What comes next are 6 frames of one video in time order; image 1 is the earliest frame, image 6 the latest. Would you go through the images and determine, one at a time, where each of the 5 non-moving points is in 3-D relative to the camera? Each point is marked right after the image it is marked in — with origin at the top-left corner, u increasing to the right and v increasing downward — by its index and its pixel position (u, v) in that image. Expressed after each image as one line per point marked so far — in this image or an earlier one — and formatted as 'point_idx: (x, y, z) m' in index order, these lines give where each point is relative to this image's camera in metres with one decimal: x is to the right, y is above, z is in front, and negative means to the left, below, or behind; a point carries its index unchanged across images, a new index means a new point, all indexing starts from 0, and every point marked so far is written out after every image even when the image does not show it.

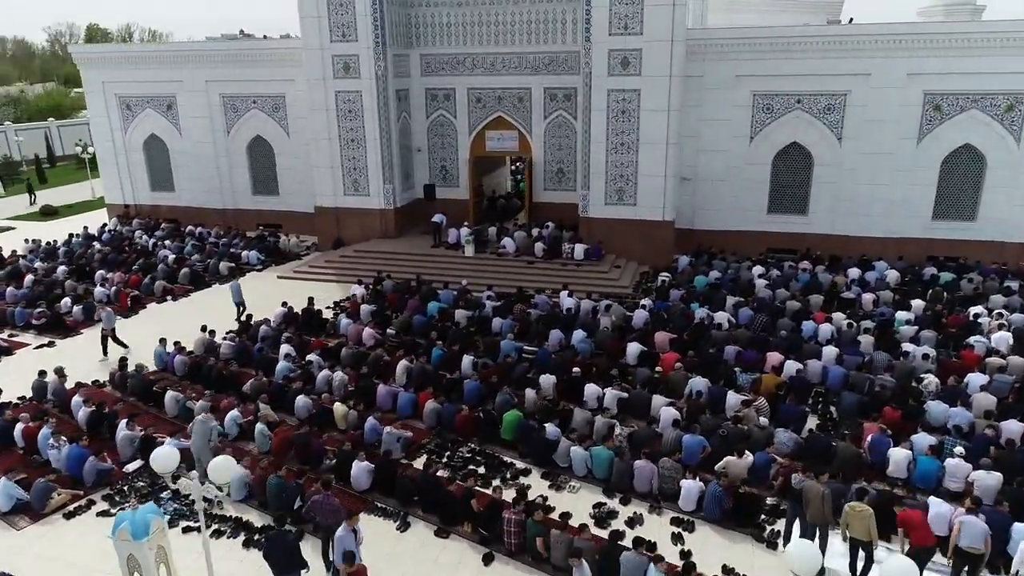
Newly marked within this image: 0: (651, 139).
0: (+2.7, +2.9, +14.1) m
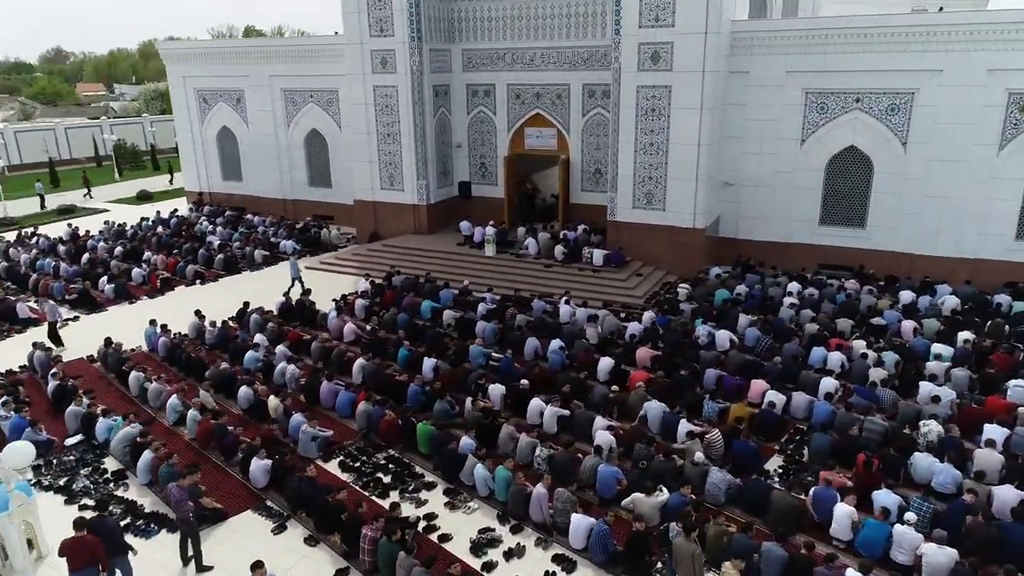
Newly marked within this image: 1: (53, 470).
0: (+3.1, +2.7, +13.1) m
1: (-4.9, -2.0, +7.7) m
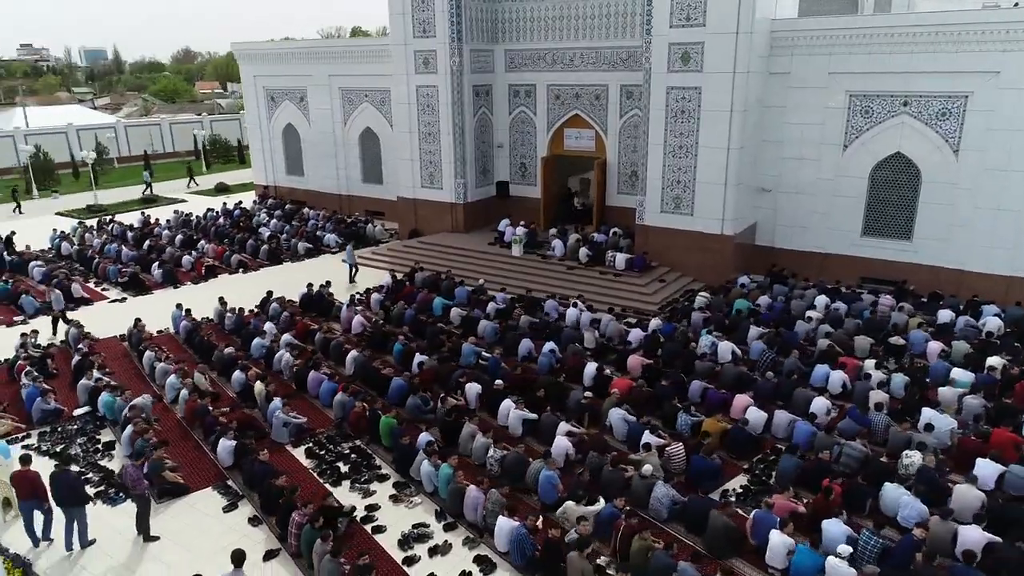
0: (+3.5, +2.6, +12.7) m
1: (-5.4, -1.7, +8.4) m
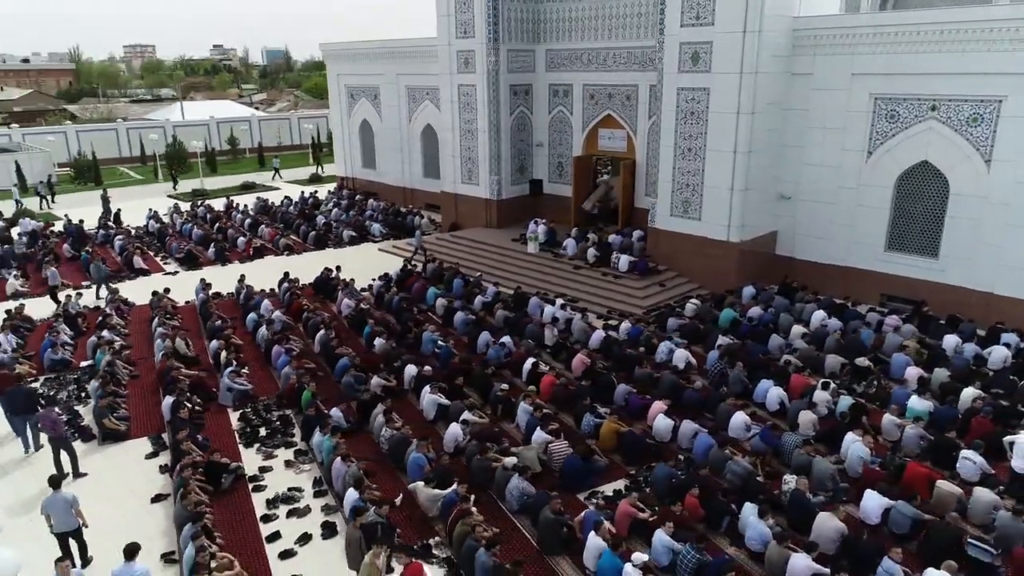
0: (+3.5, +2.4, +12.2) m
1: (-6.3, -1.3, +9.8) m
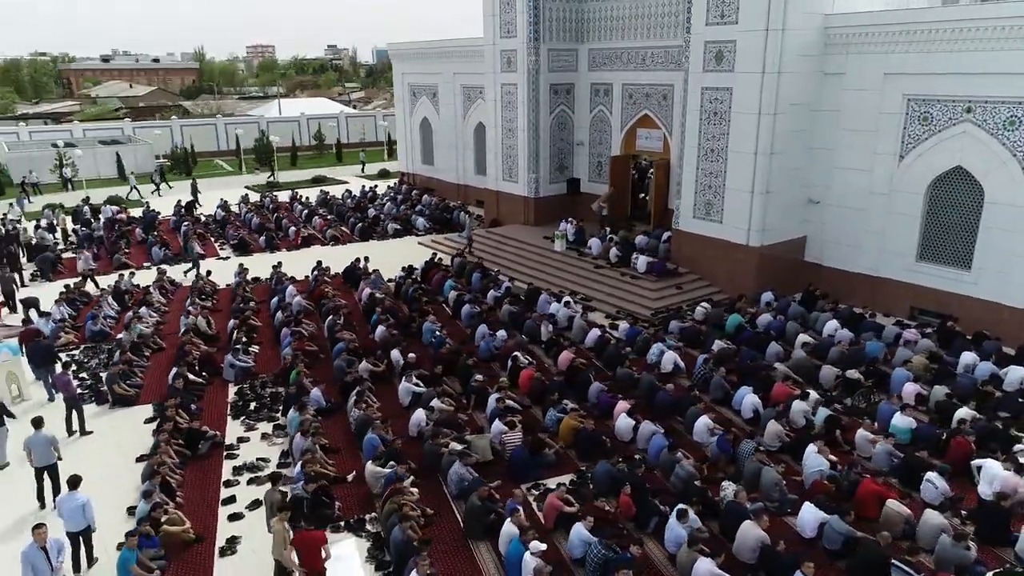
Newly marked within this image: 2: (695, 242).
0: (+3.8, +2.3, +11.9) m
1: (-6.4, -1.0, +10.8) m
2: (+3.4, +0.8, +13.0) m
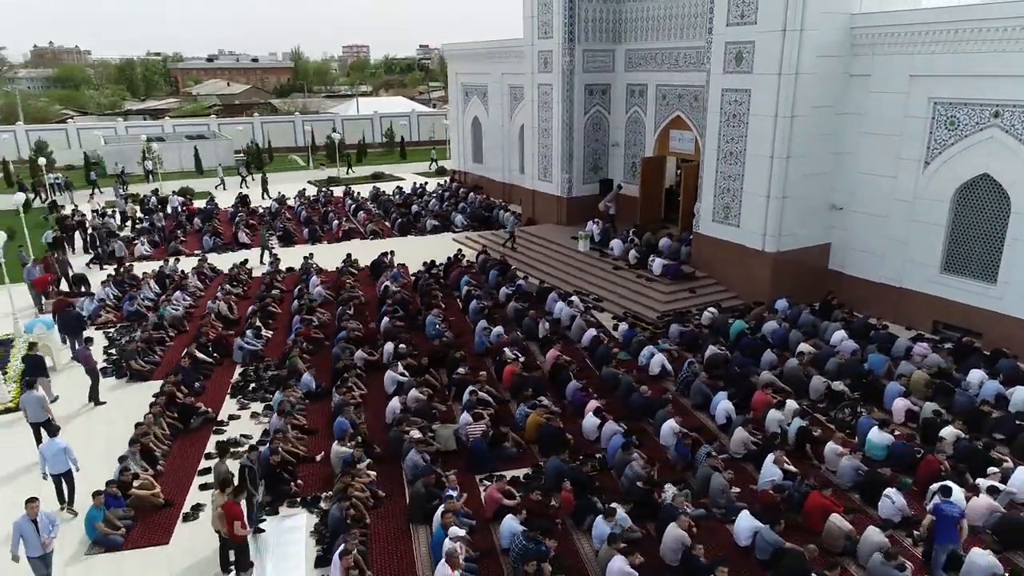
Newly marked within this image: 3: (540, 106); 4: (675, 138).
0: (+4.0, +2.2, +11.7) m
1: (-6.3, -0.7, +11.7) m
2: (+3.6, +0.7, +12.8) m
3: (+0.7, +4.4, +17.2) m
4: (+3.5, +3.2, +15.5) m
